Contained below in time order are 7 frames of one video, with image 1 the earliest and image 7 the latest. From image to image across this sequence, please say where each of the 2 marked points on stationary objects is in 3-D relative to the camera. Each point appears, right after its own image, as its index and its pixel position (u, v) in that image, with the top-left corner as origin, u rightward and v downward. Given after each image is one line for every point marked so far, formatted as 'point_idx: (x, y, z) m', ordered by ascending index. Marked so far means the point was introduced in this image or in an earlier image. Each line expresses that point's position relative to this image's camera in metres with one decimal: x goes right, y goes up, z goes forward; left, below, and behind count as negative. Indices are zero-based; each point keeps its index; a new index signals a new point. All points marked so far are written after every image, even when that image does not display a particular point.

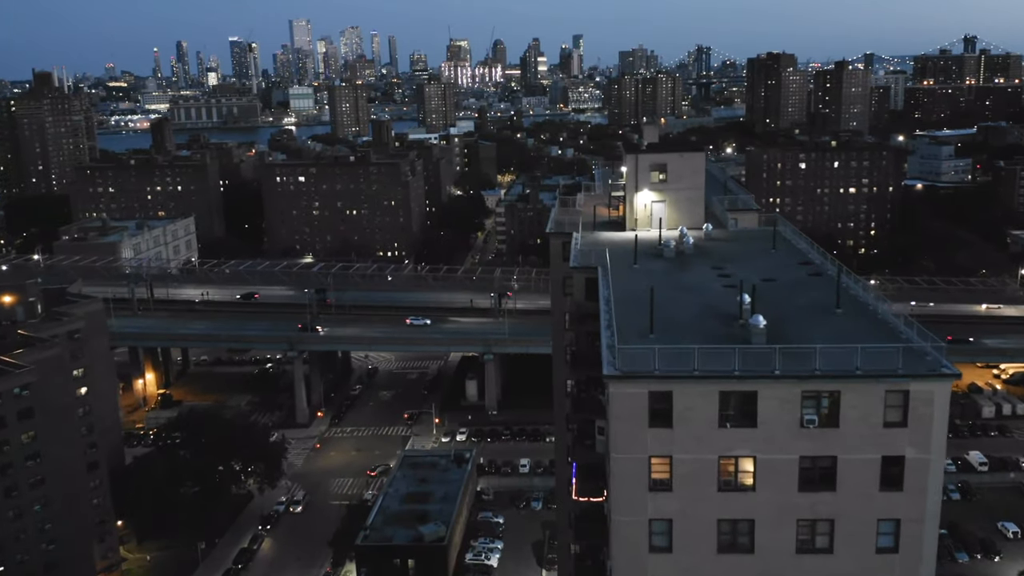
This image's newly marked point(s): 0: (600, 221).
0: (+1.6, +1.2, +15.1) m
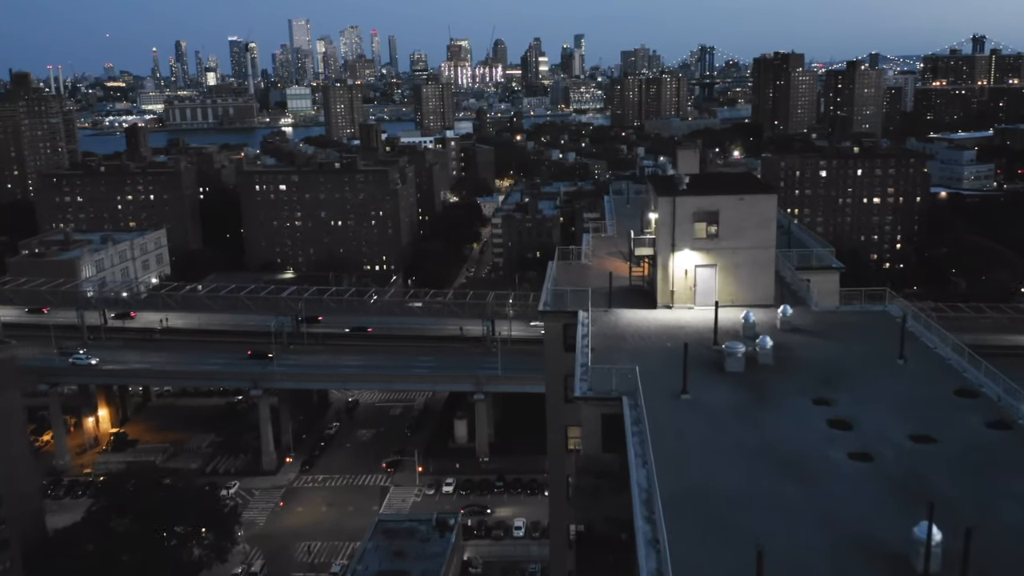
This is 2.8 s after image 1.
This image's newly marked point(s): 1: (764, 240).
0: (+1.3, +0.1, +10.6) m
1: (+2.8, +0.6, +9.2) m
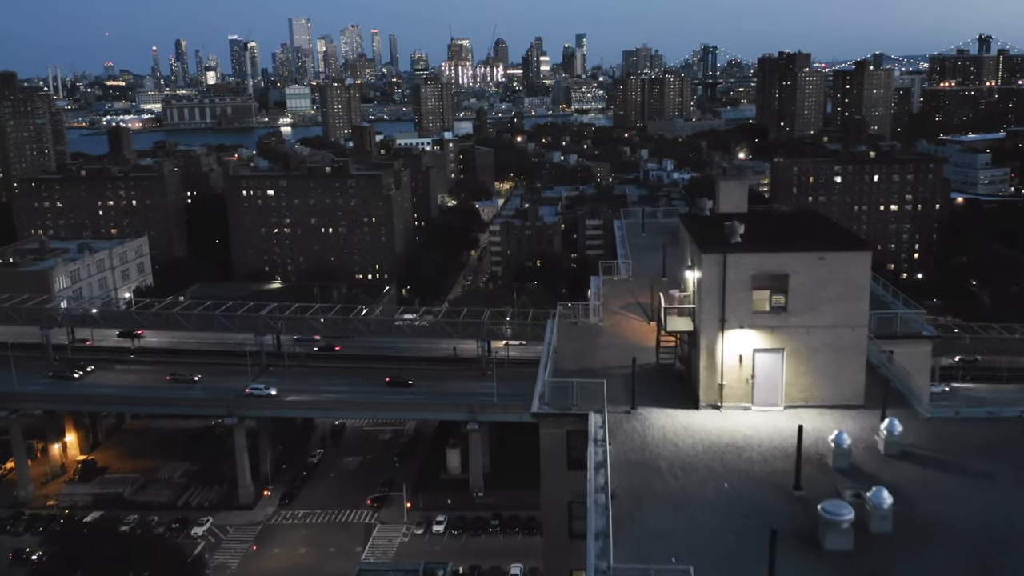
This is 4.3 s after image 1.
0: (+1.2, -0.7, +7.9) m
1: (+2.7, -0.2, +6.5) m
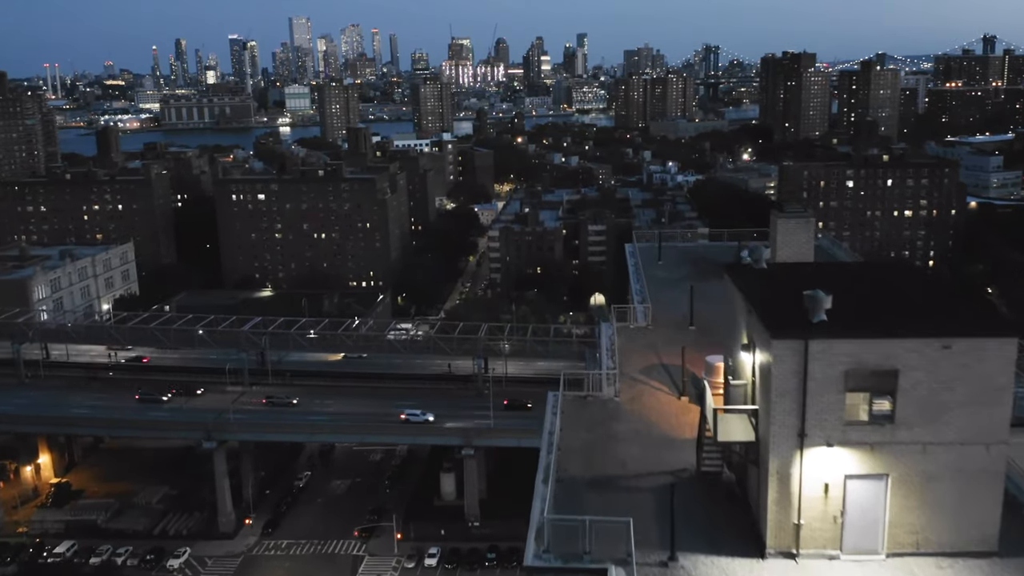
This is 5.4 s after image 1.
0: (+1.1, -1.2, +5.9) m
1: (+2.6, -0.7, +4.5) m
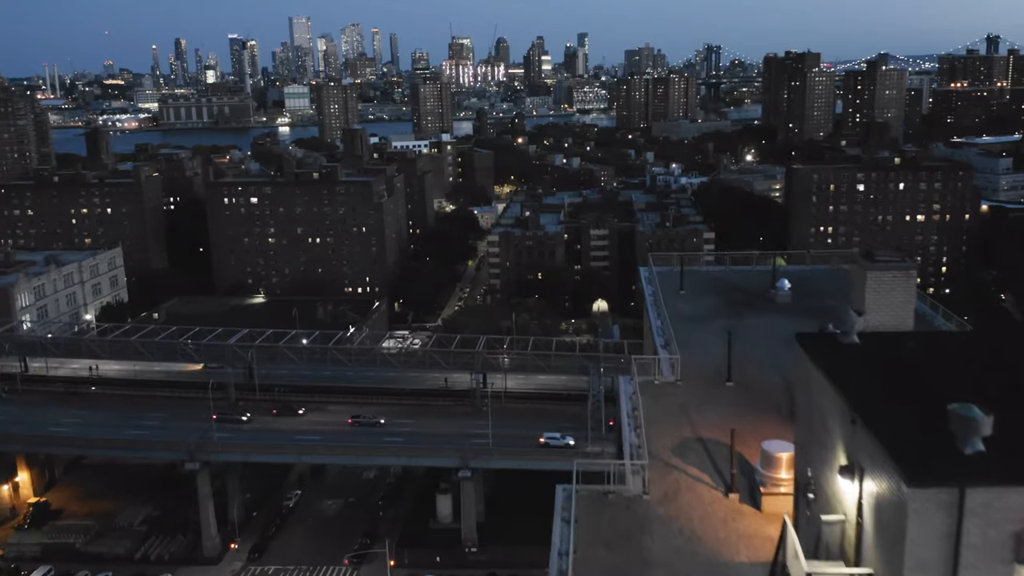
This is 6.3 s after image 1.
0: (+1.1, -1.6, +4.4) m
1: (+2.6, -1.2, +3.0) m
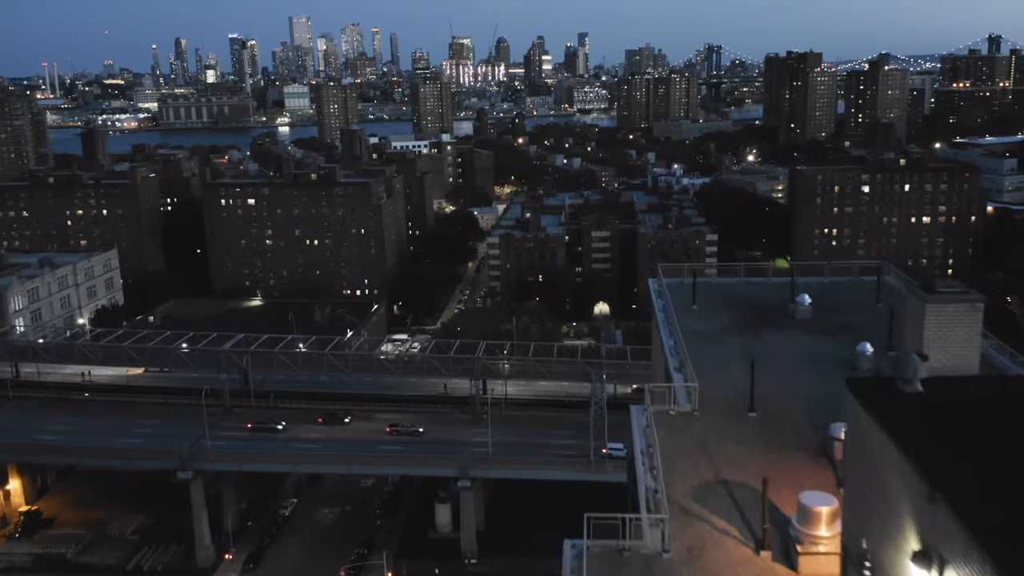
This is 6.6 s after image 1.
0: (+1.1, -1.8, +3.7) m
1: (+2.6, -1.3, +2.3) m
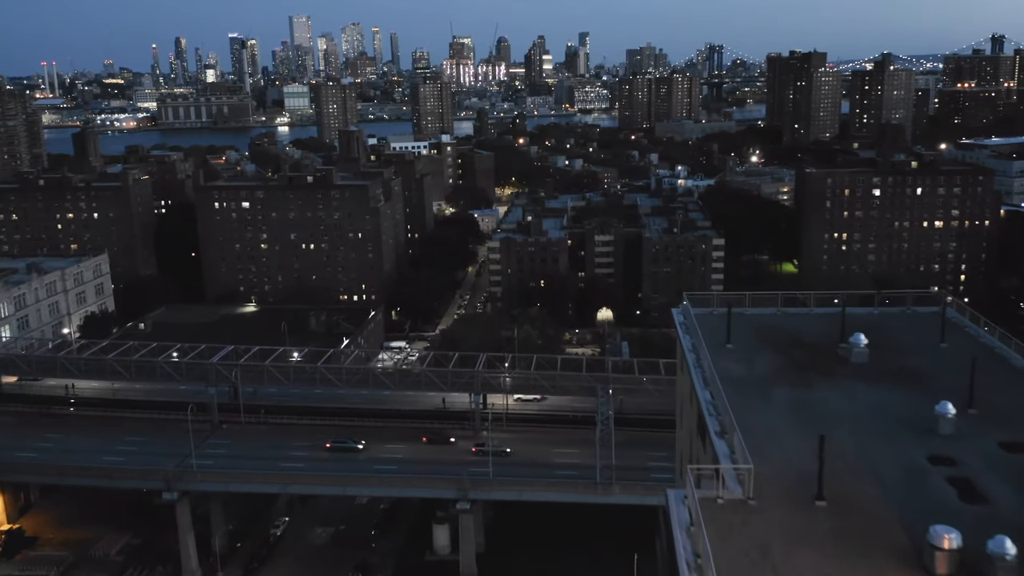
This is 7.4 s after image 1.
0: (+1.2, -2.2, +2.4) m
1: (+2.6, -1.7, +1.0) m
